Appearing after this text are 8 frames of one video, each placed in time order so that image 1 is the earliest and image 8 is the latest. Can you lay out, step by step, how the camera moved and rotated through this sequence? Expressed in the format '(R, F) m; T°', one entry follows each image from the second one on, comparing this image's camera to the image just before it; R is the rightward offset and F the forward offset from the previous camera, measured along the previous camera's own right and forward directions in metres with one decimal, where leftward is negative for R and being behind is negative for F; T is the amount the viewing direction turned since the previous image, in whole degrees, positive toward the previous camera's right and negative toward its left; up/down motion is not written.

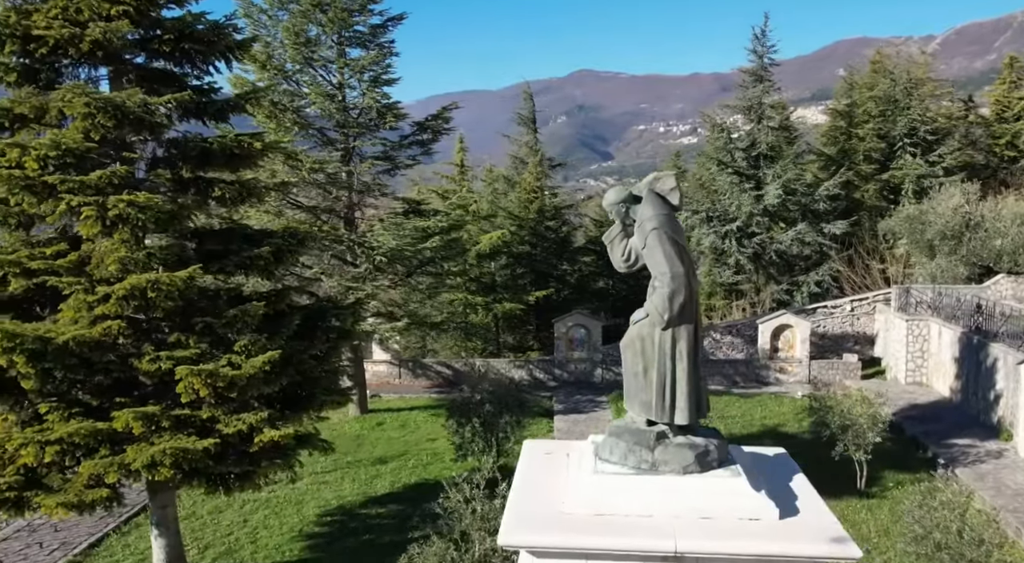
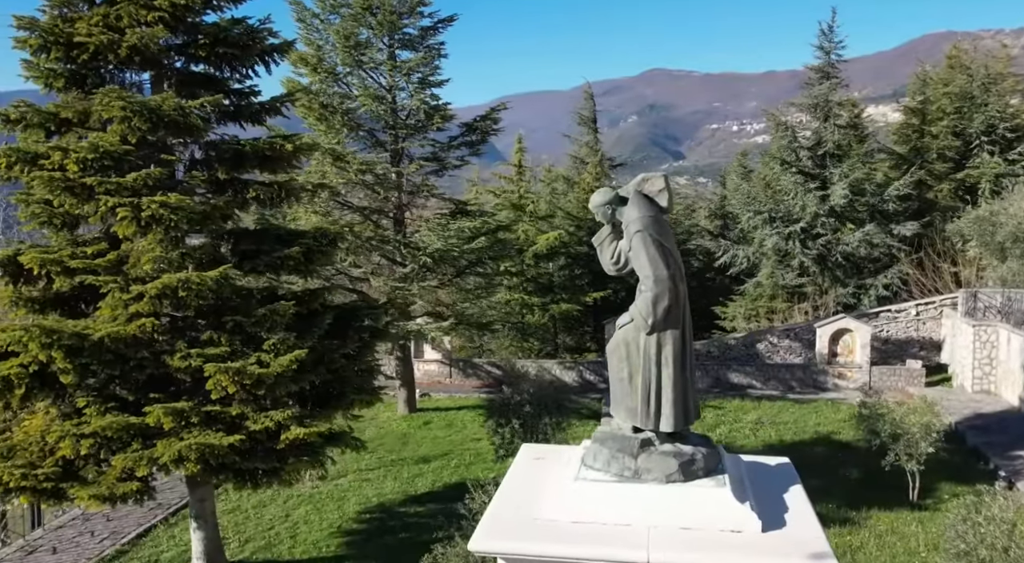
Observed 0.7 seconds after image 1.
(+0.4, +0.1) m; -4°
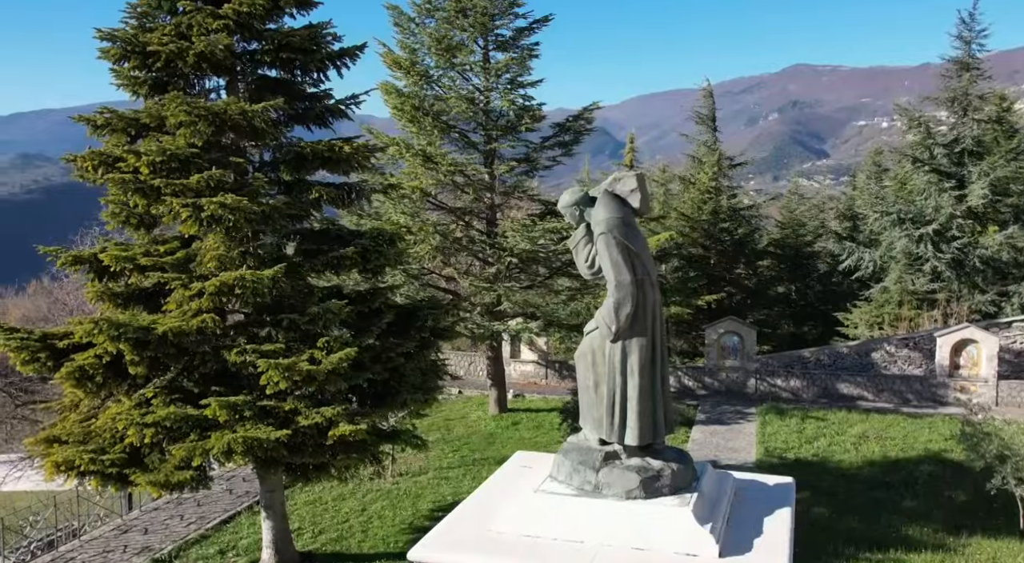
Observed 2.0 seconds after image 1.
(+0.8, +0.2) m; -8°
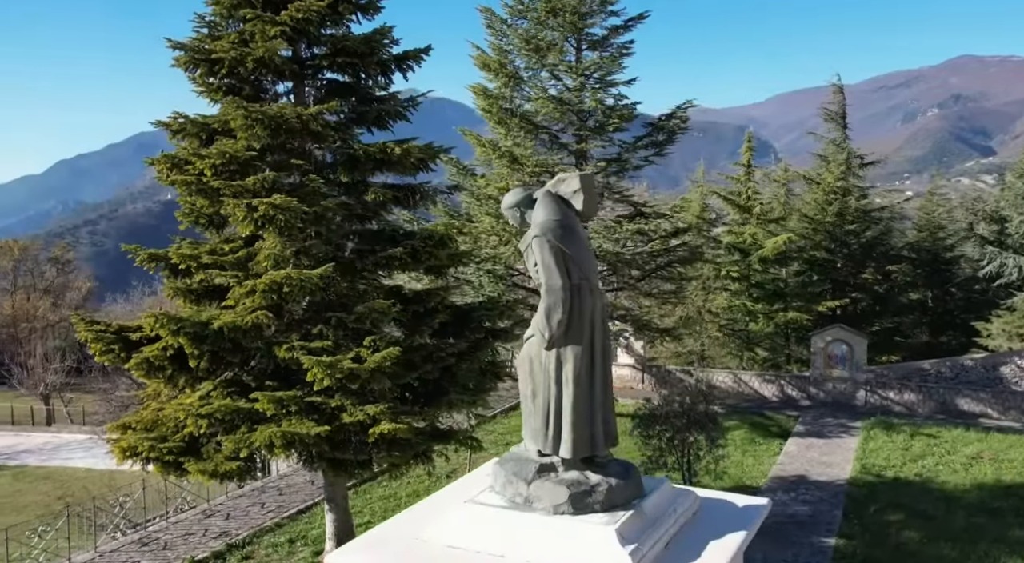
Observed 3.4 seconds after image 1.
(+0.9, +0.2) m; -9°
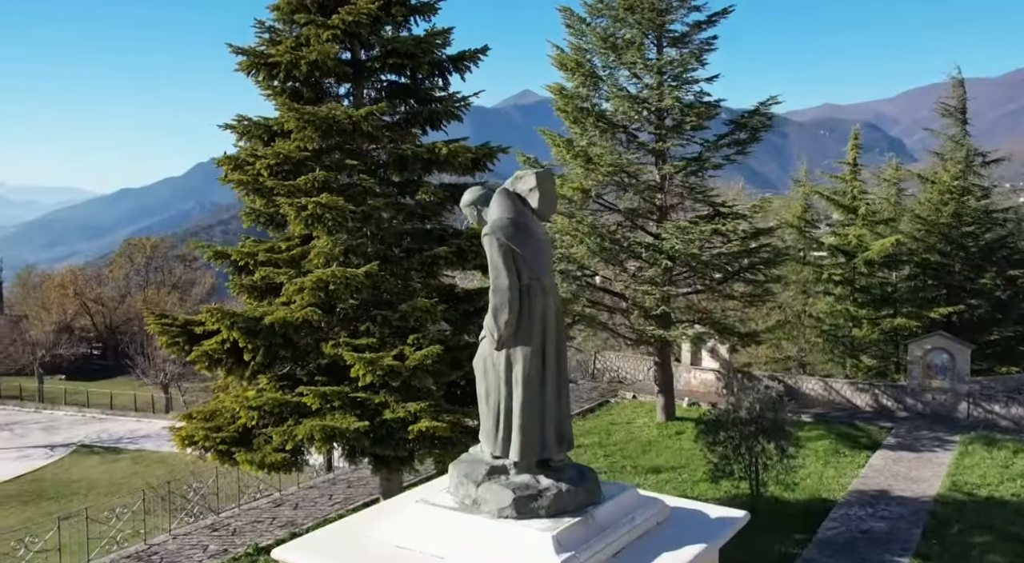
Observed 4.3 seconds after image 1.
(+0.7, +0.1) m; -7°
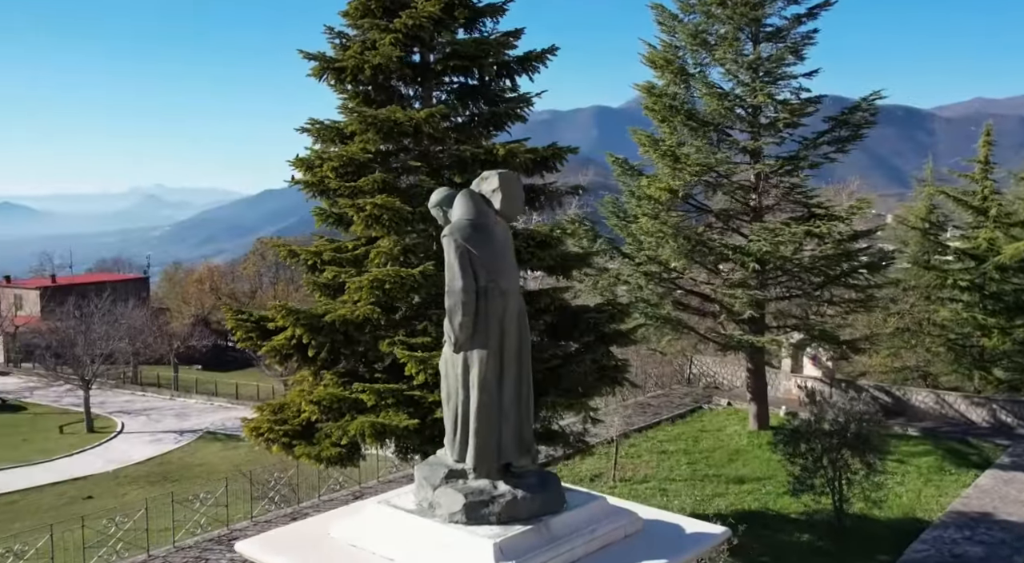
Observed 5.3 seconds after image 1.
(+0.7, +0.1) m; -8°
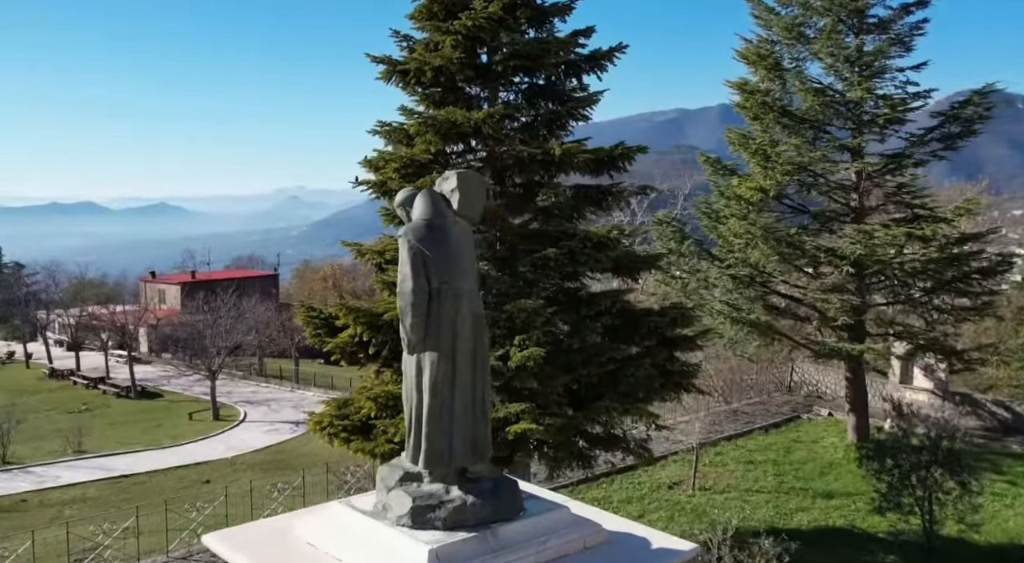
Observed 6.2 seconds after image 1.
(+0.7, +0.1) m; -8°
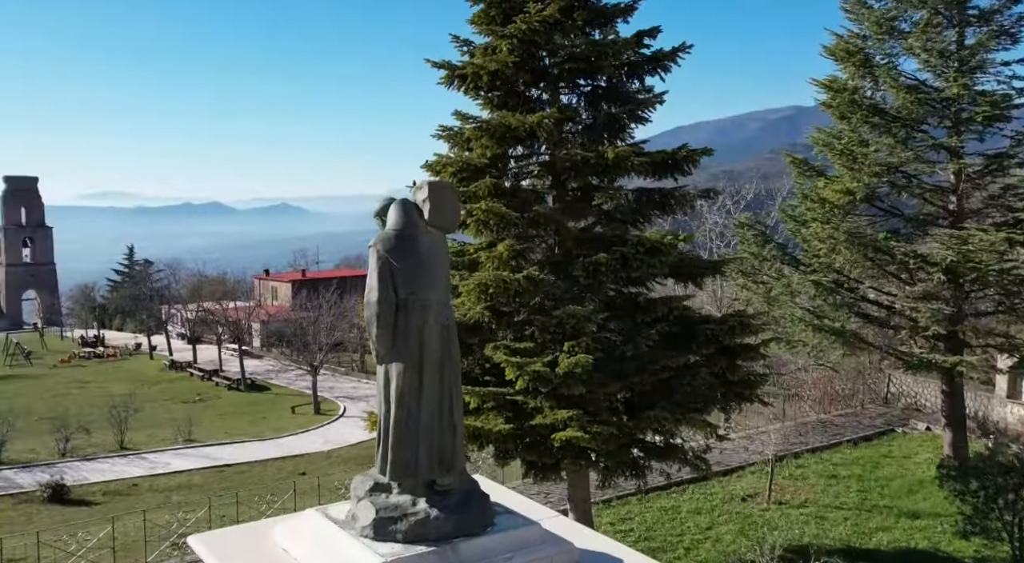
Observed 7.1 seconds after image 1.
(+0.5, +0.1) m; -7°
